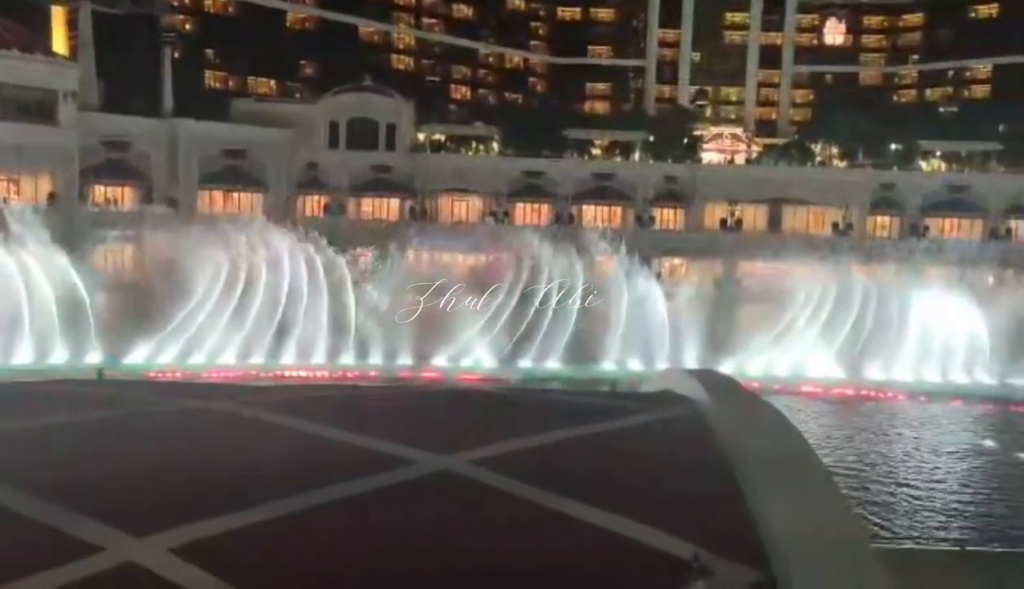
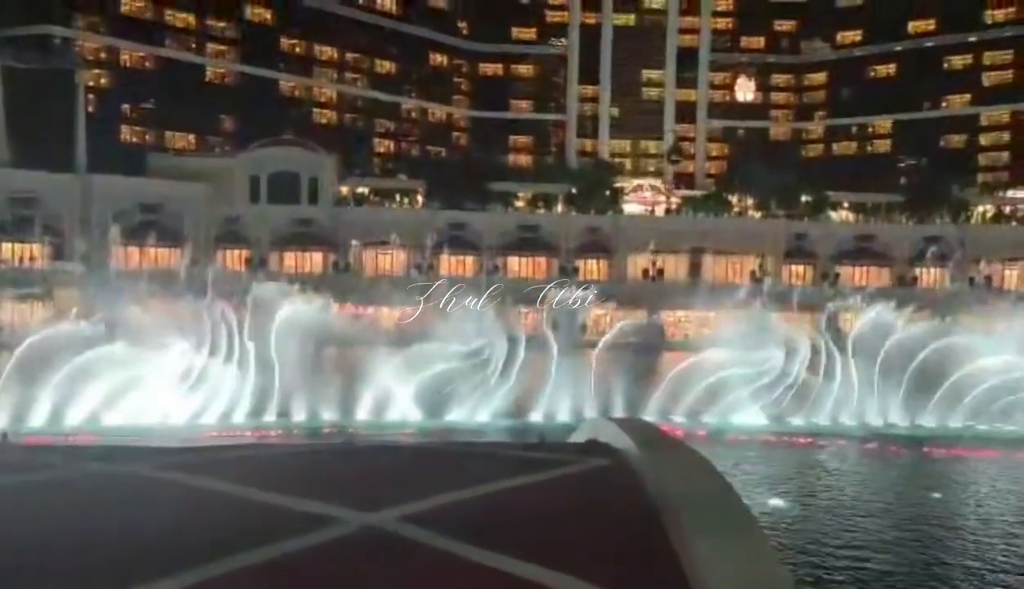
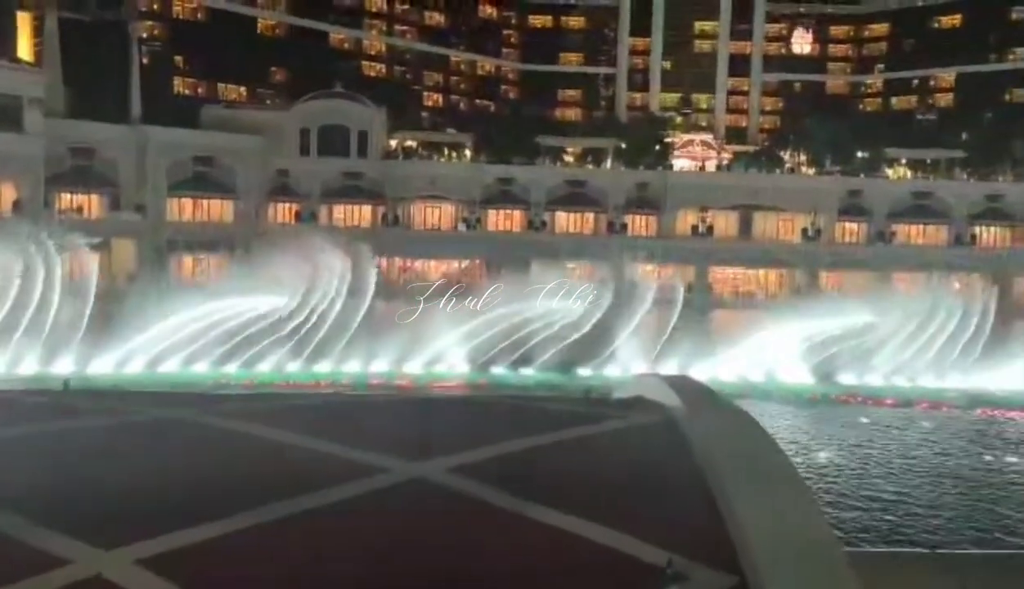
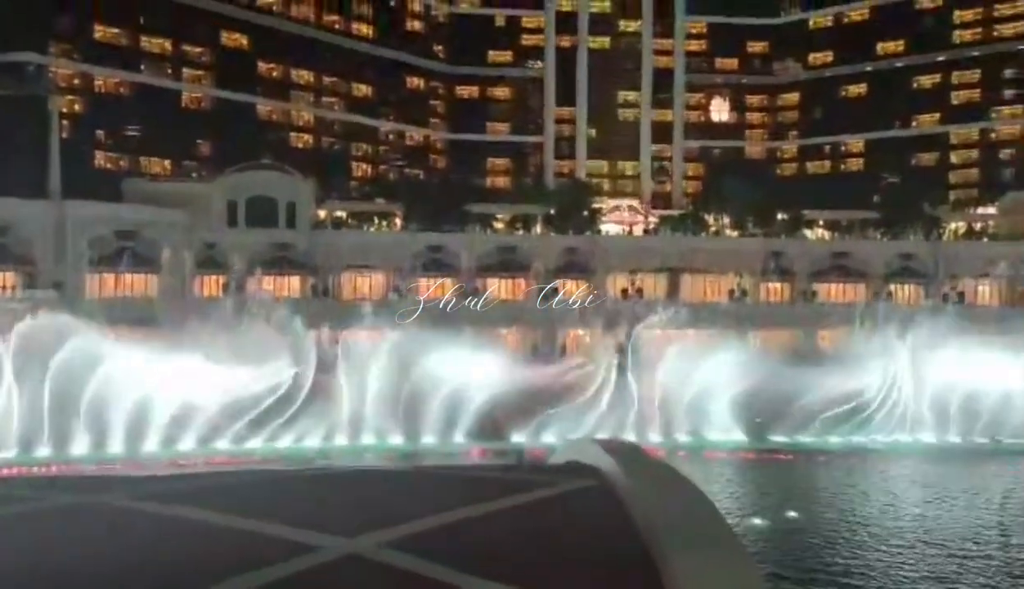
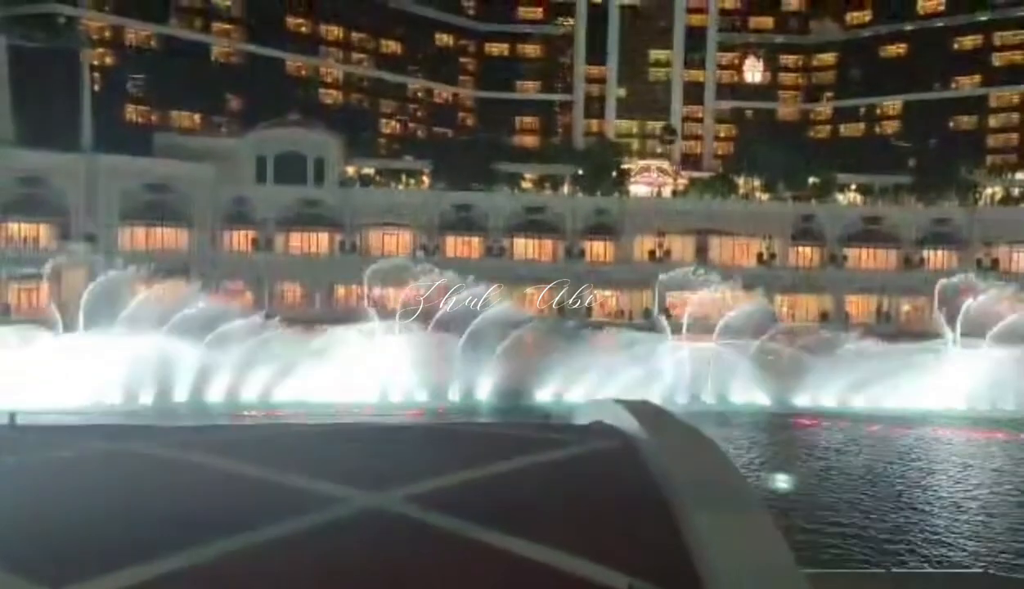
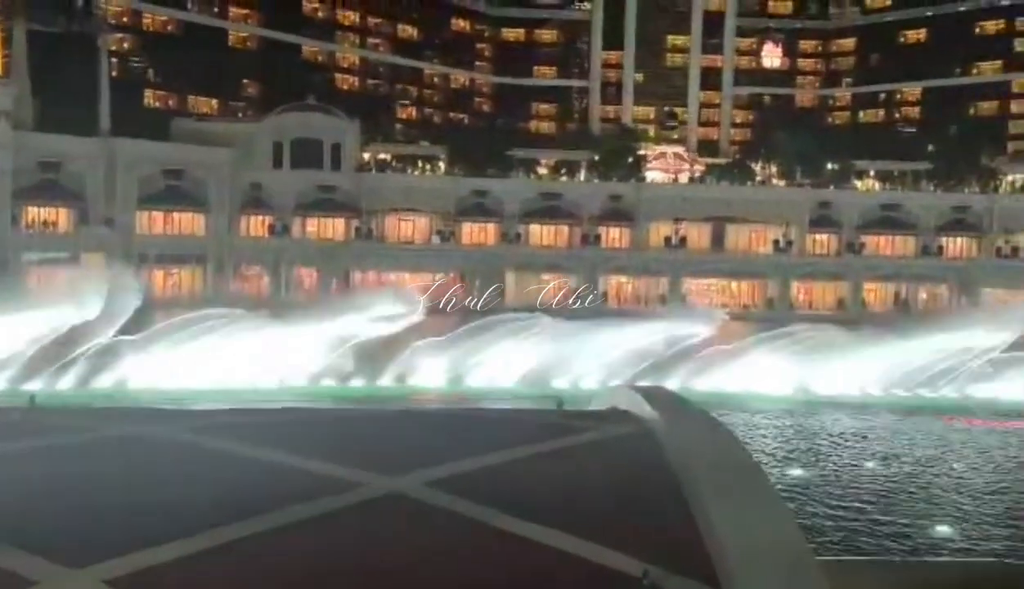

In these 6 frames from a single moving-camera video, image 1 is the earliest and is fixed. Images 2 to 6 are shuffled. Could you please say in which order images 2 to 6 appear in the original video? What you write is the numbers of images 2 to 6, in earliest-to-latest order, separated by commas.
3, 6, 5, 2, 4
